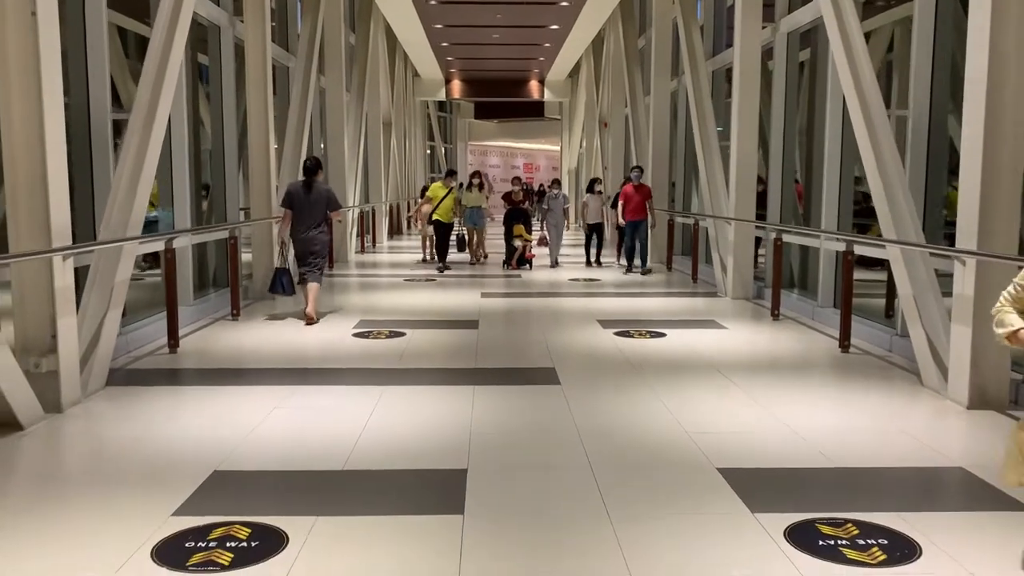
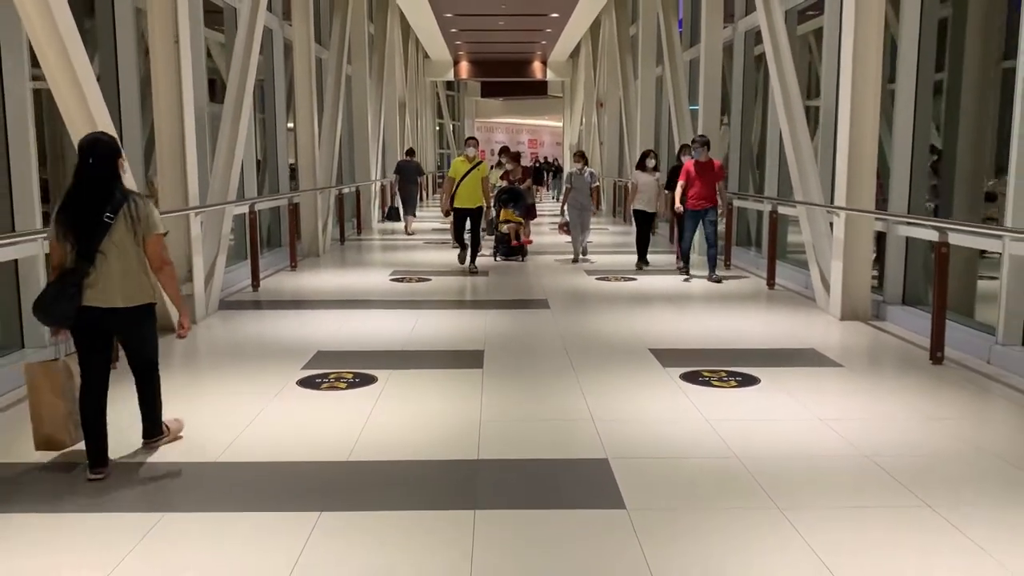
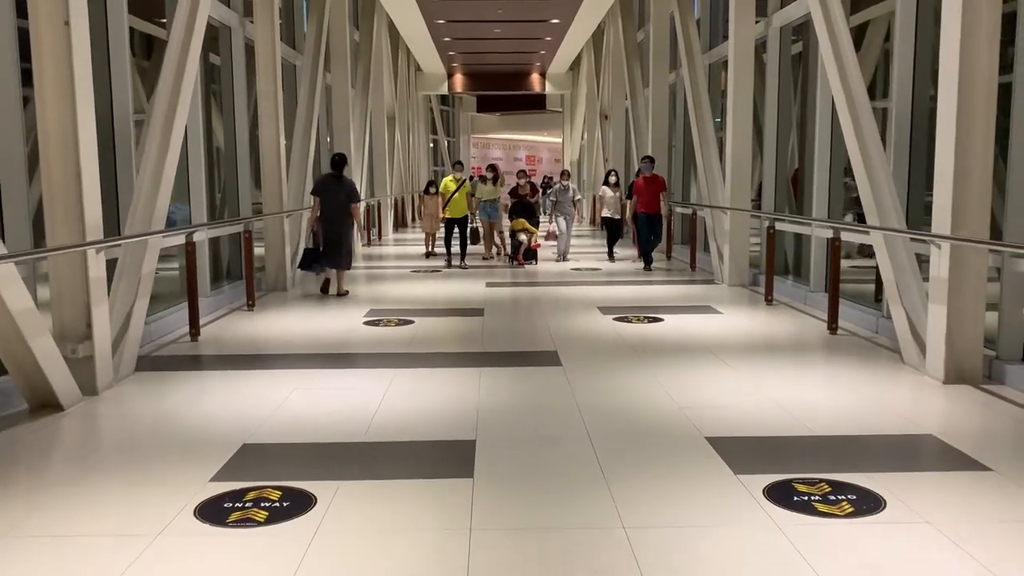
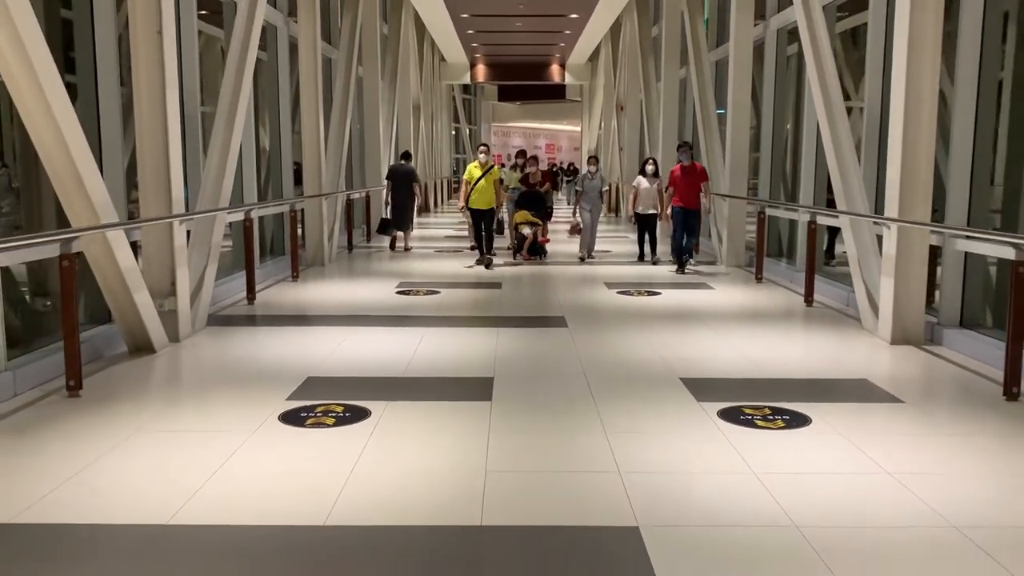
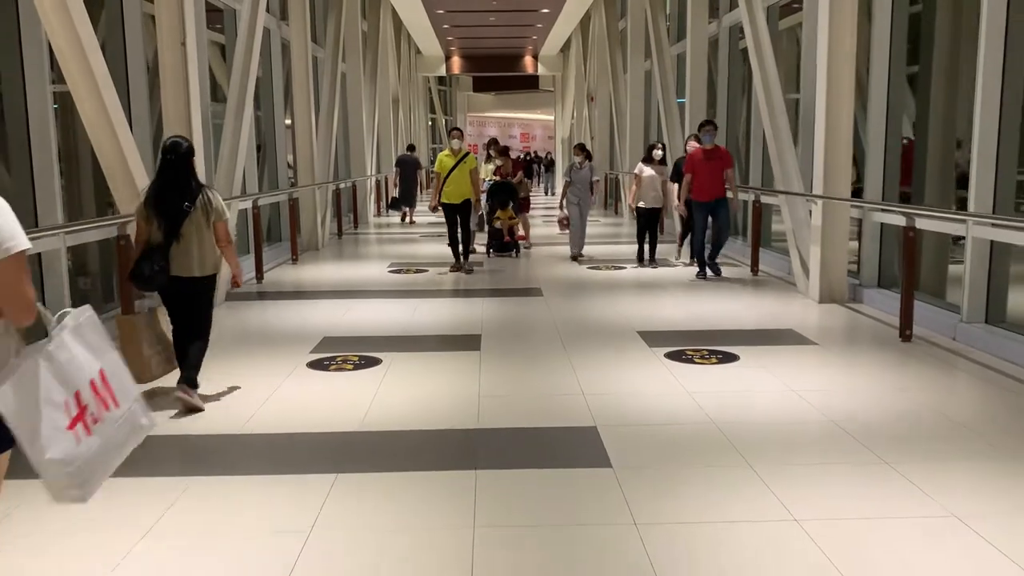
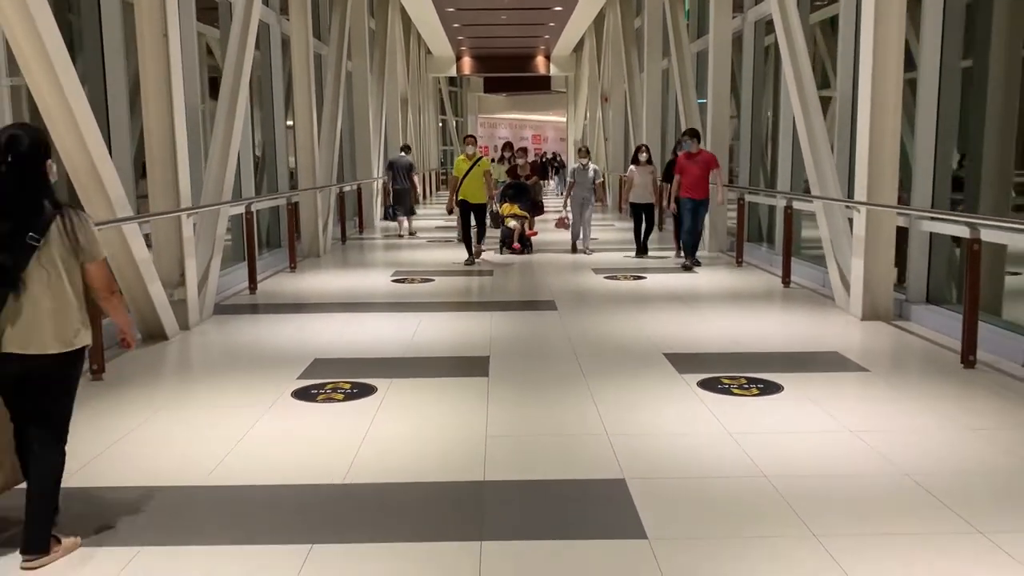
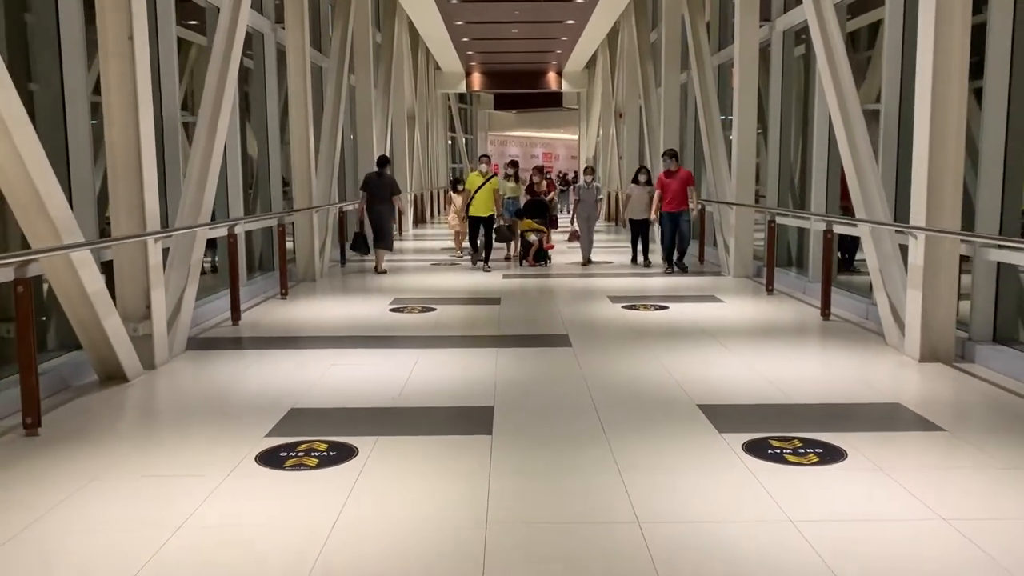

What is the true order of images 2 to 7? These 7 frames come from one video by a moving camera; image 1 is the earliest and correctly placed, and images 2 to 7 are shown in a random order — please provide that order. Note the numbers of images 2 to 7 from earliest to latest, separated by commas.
3, 7, 4, 6, 2, 5
